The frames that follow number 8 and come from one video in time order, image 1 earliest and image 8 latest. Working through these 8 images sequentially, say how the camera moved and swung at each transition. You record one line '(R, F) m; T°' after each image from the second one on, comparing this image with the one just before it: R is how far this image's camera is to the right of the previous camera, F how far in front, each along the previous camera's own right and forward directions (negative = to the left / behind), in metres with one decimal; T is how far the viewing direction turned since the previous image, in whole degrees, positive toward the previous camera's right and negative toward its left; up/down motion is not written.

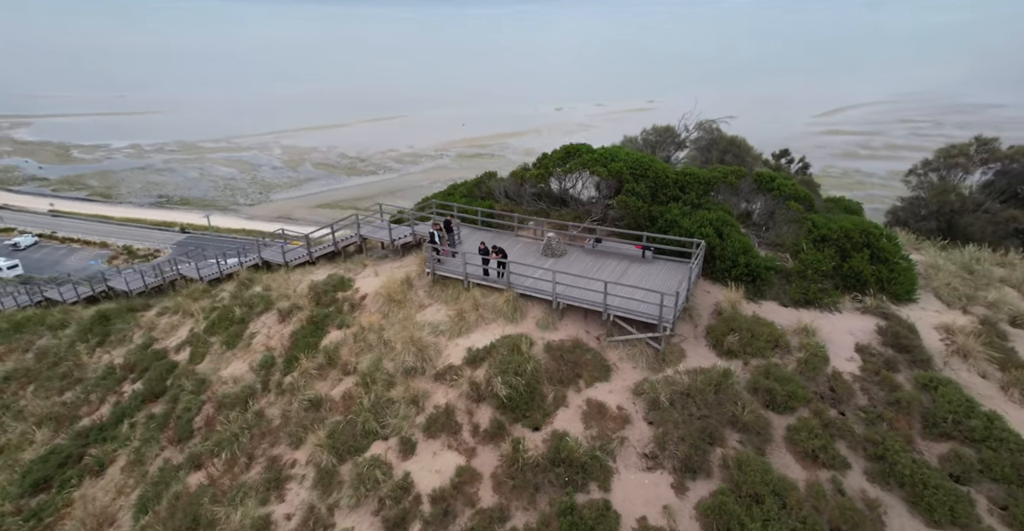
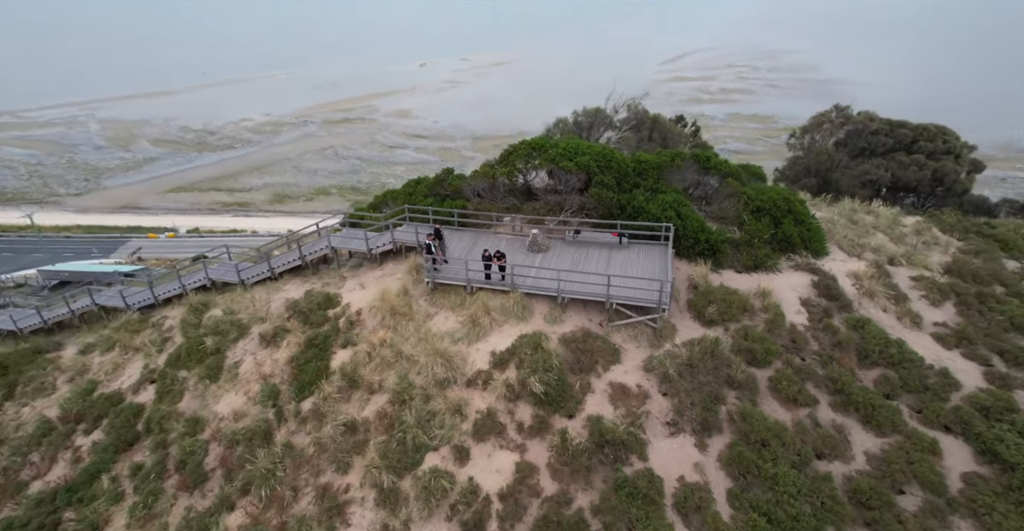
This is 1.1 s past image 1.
(-1.8, -0.2) m; +10°
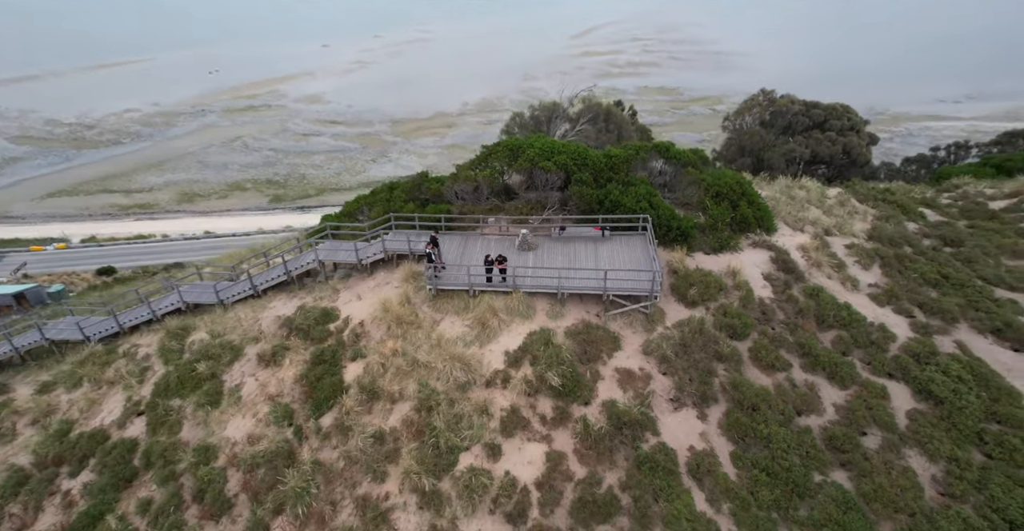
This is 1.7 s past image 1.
(-1.2, -0.3) m; +6°
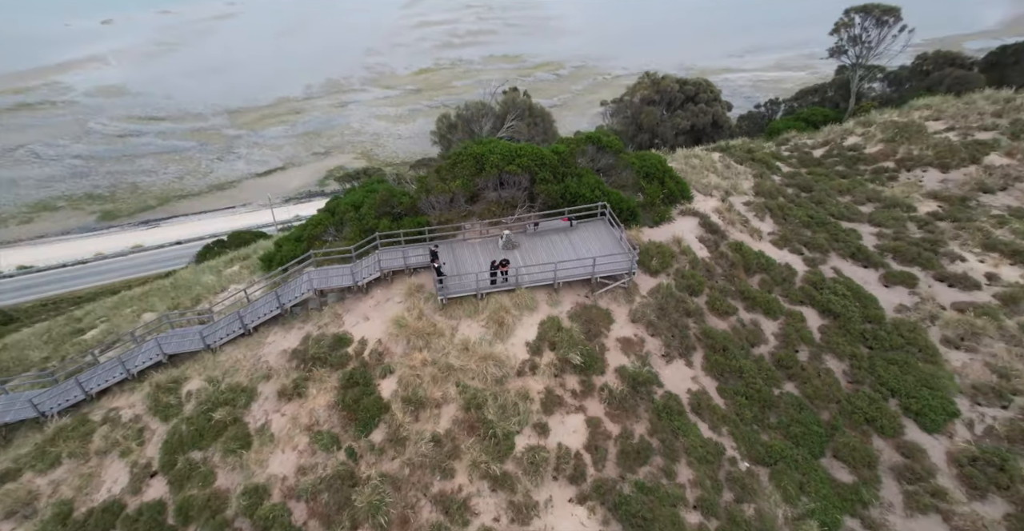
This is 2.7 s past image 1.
(-2.3, -0.8) m; +12°
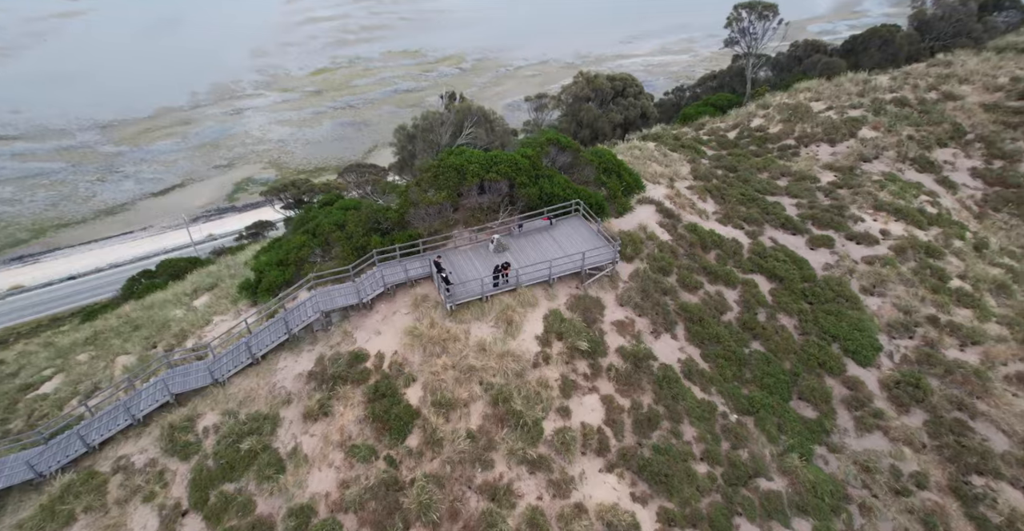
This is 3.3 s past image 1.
(-1.6, -0.7) m; +8°
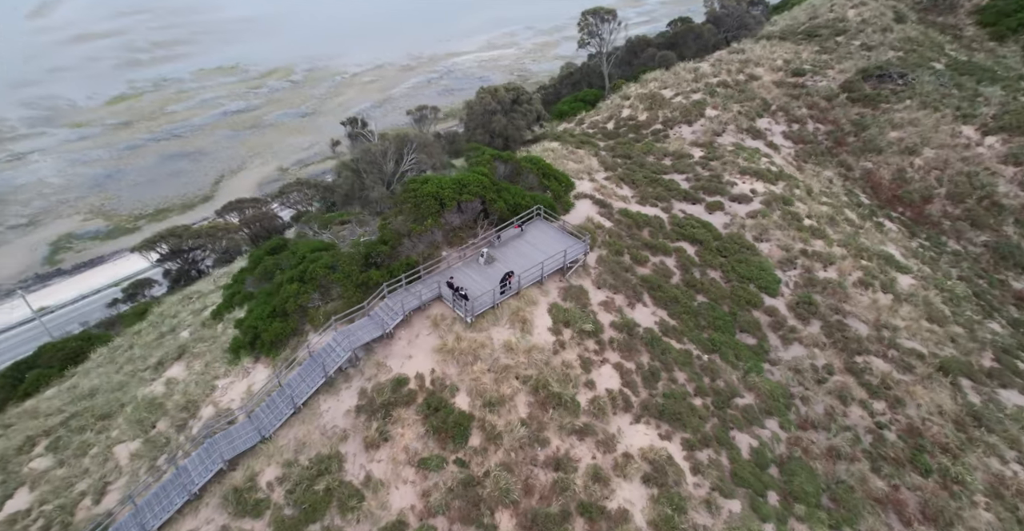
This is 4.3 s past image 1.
(-3.0, -1.2) m; +13°
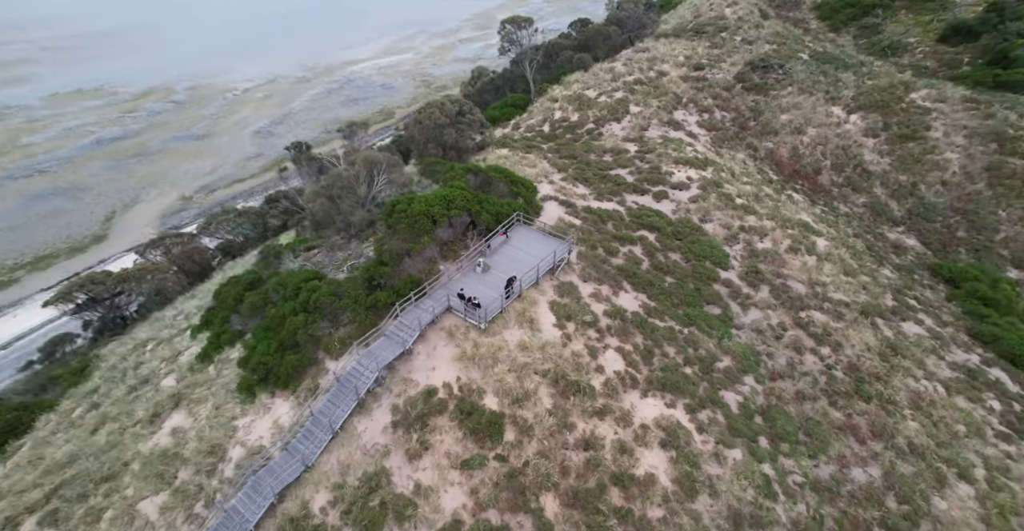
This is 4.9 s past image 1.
(-2.0, -0.8) m; +8°
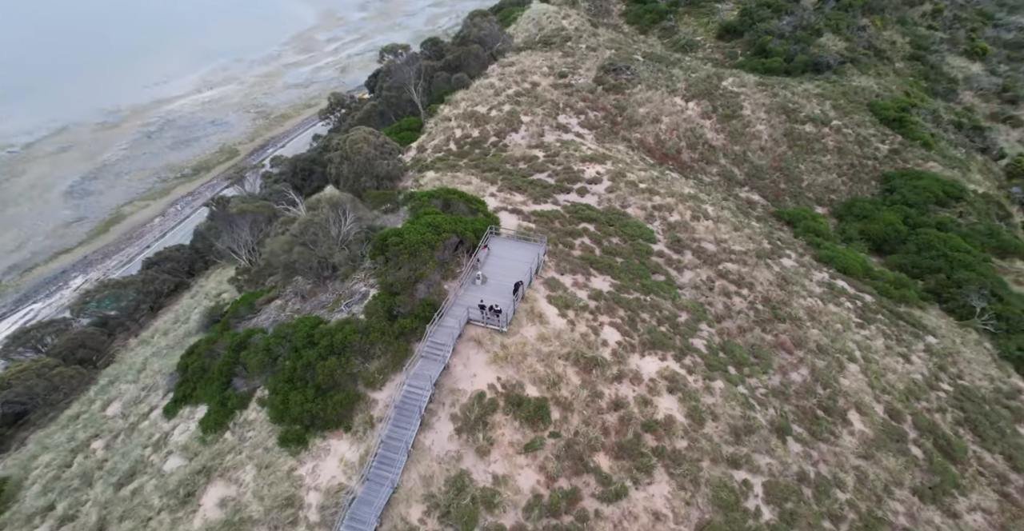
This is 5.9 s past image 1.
(-3.5, -1.4) m; +13°
